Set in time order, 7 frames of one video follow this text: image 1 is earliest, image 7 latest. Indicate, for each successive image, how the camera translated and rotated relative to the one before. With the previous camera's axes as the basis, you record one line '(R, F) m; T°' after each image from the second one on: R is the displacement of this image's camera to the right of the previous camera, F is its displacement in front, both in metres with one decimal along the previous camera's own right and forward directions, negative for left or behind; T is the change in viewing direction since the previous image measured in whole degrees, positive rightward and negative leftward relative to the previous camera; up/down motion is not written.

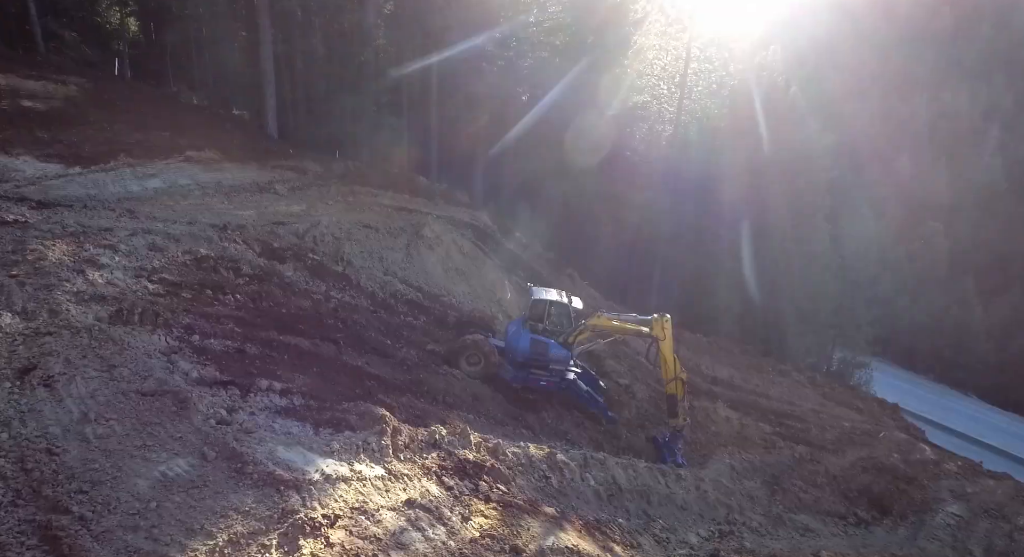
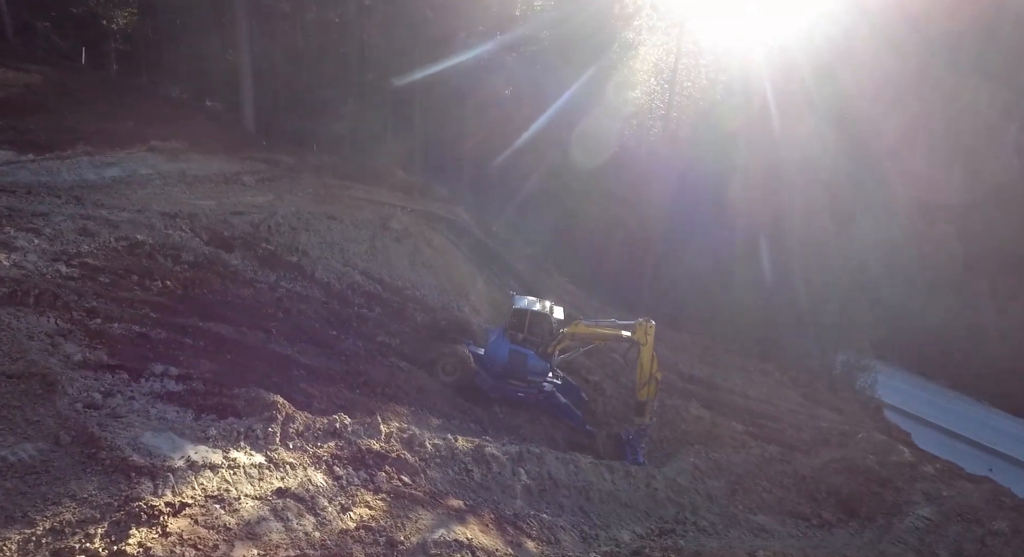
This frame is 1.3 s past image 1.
(+1.0, +0.2) m; -1°
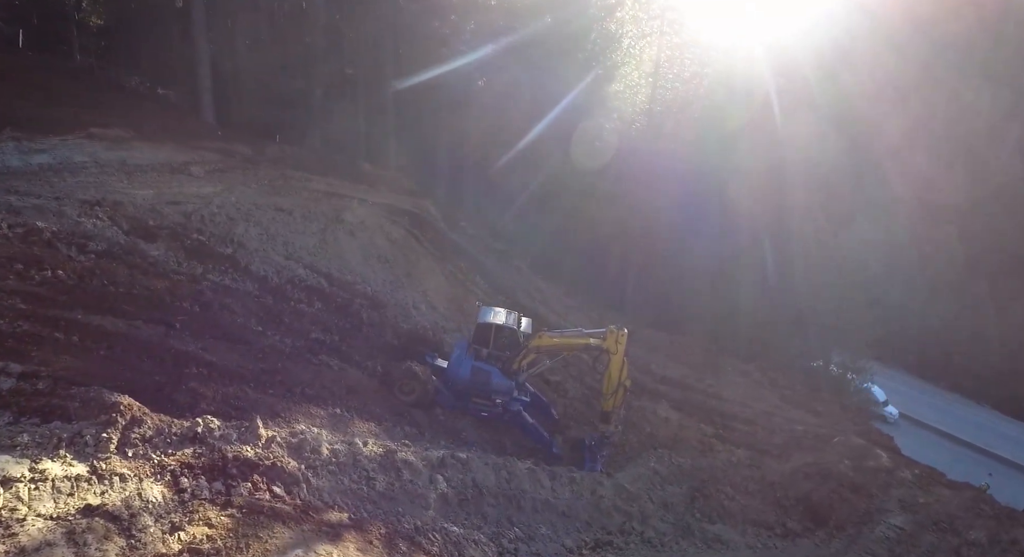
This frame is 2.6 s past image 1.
(+1.0, +0.6) m; 0°
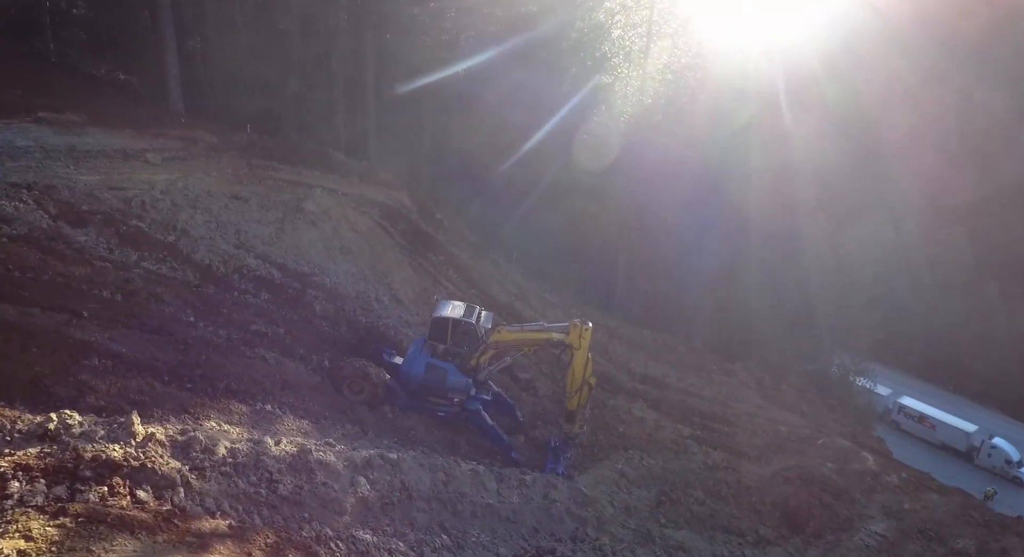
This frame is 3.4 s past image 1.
(+0.8, +0.6) m; 0°
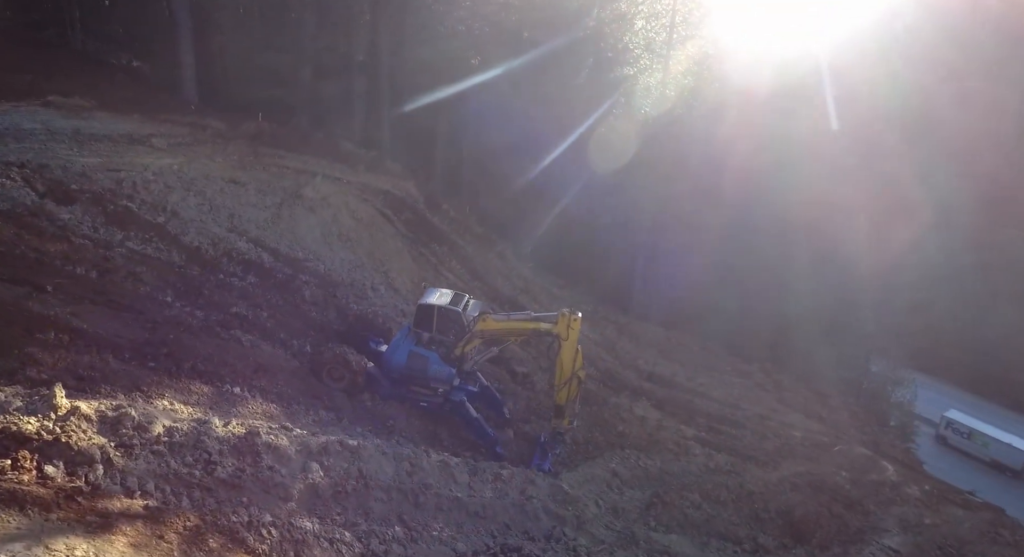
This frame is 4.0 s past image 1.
(+0.7, +0.4) m; -3°
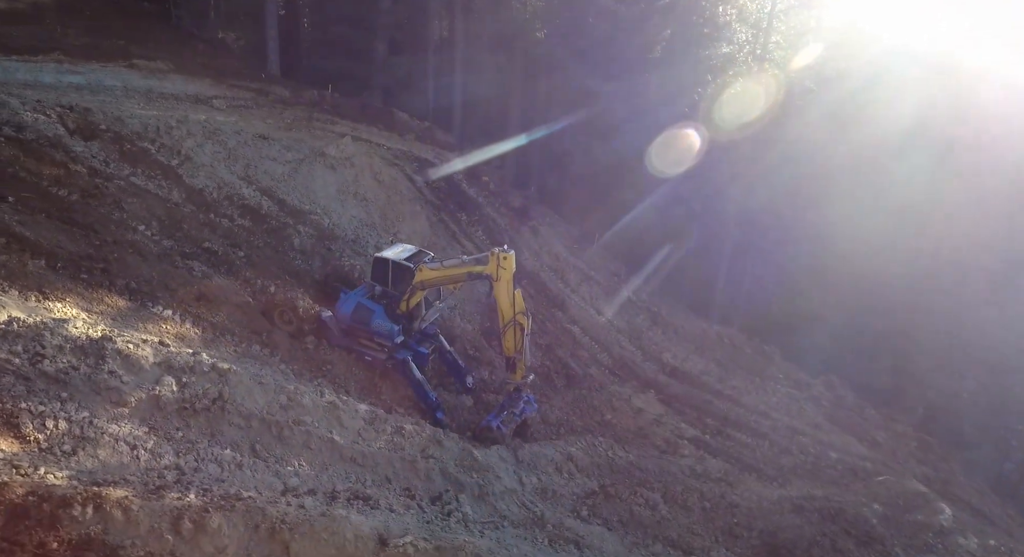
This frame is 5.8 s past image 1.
(+2.8, +0.9) m; -13°
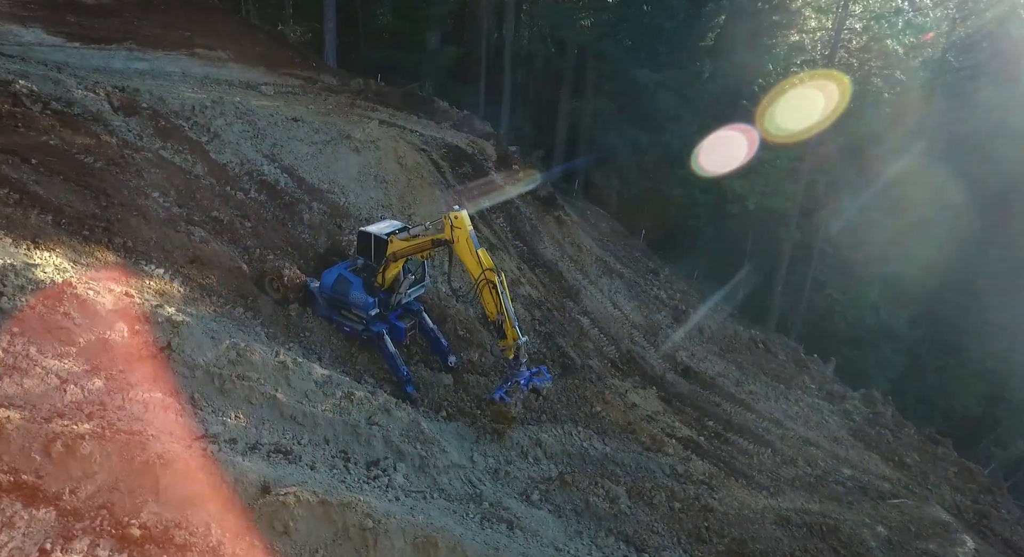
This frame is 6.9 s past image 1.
(+1.8, +0.2) m; -9°
